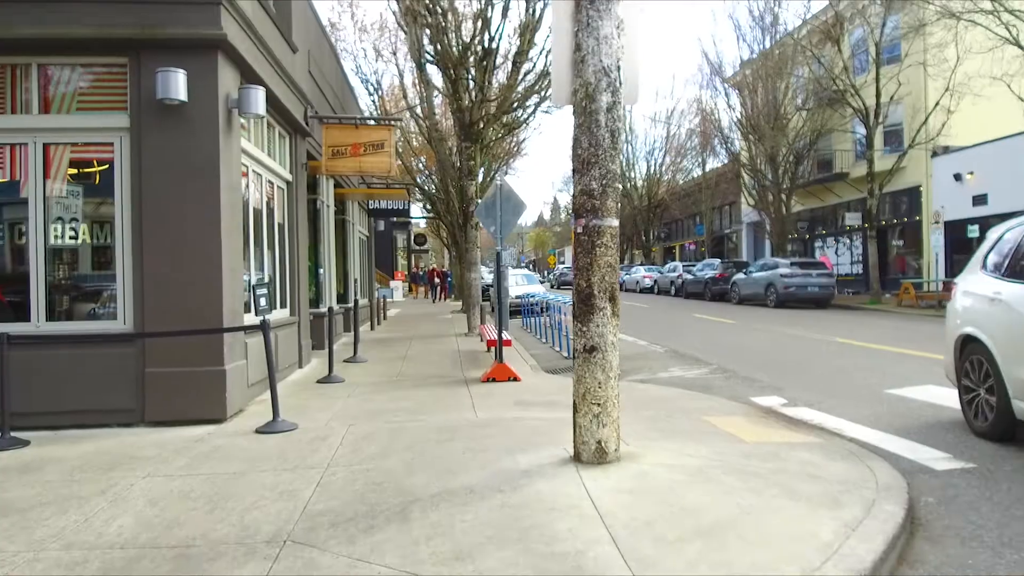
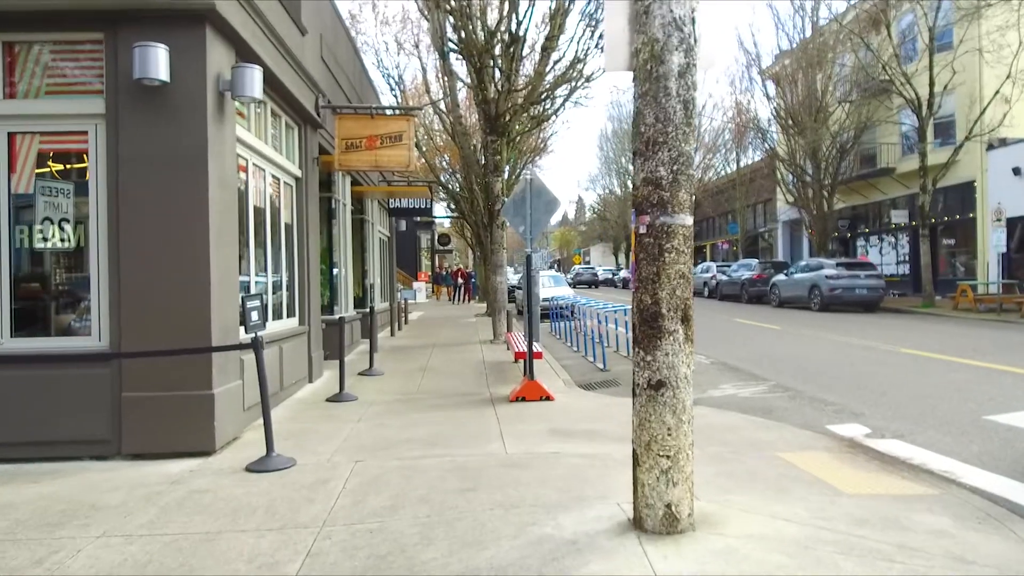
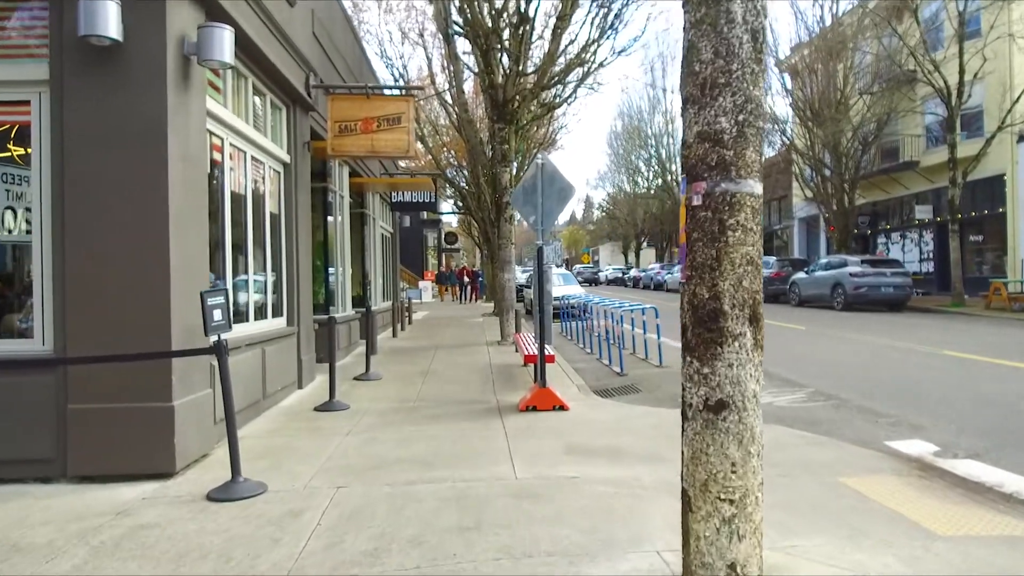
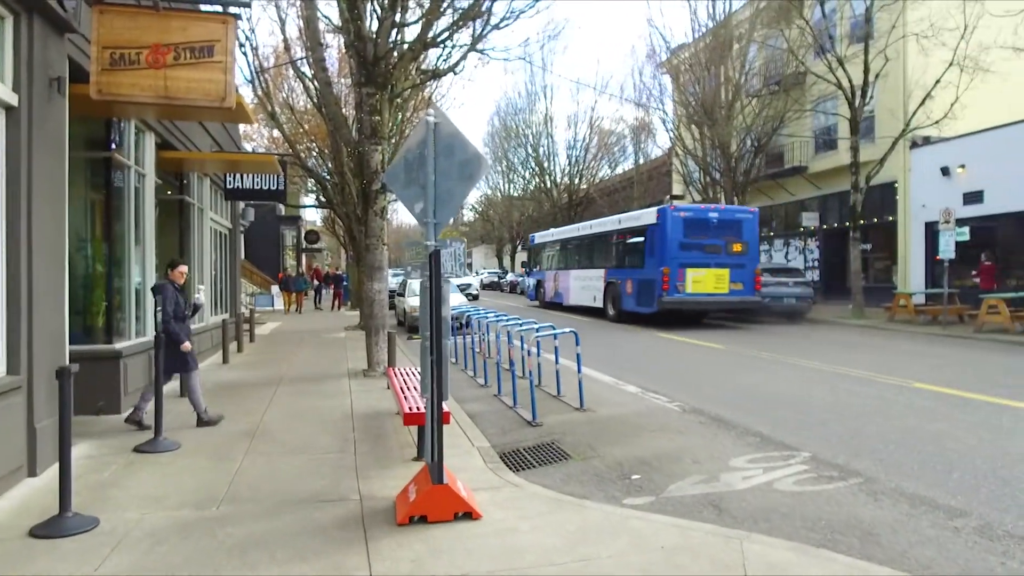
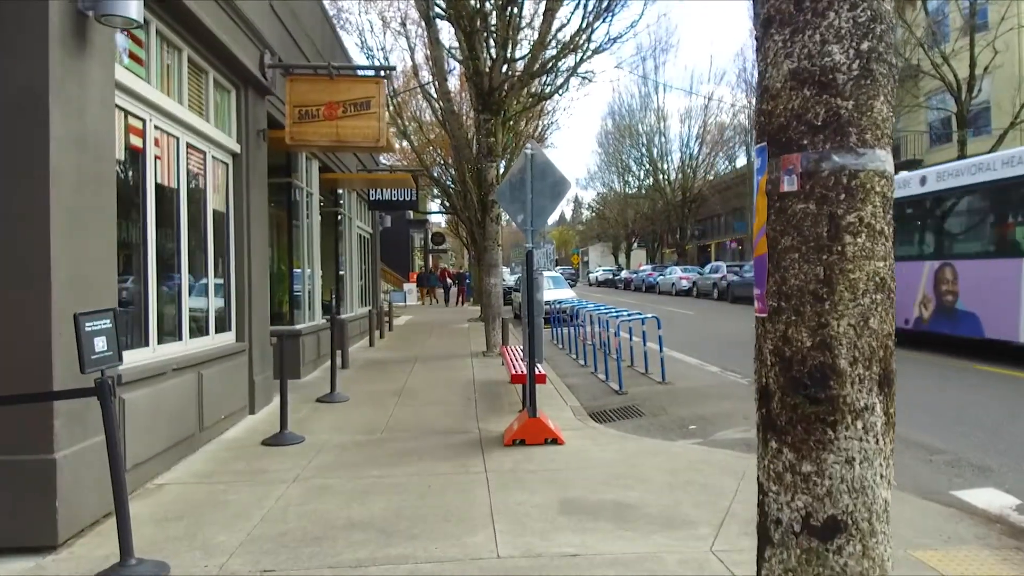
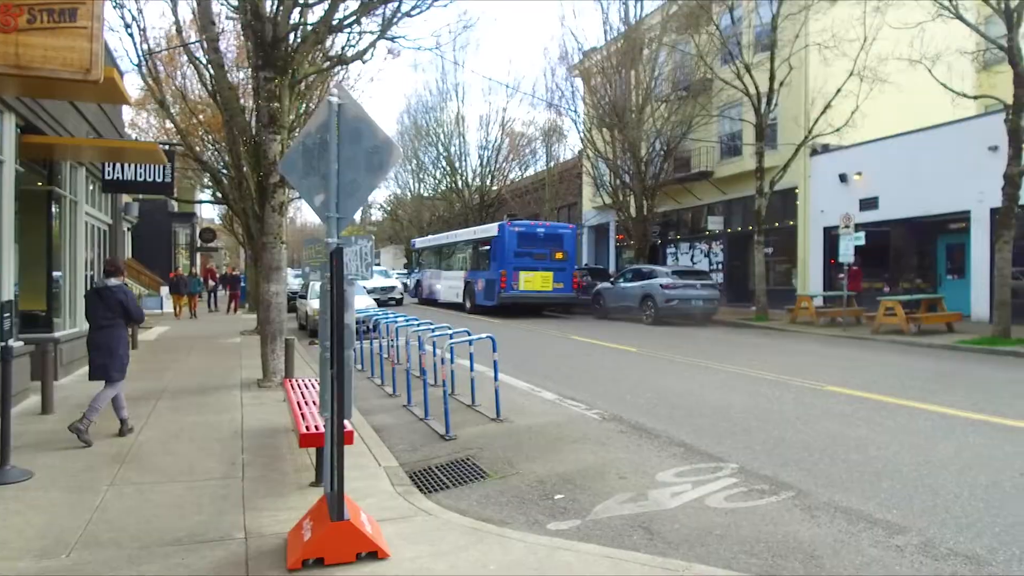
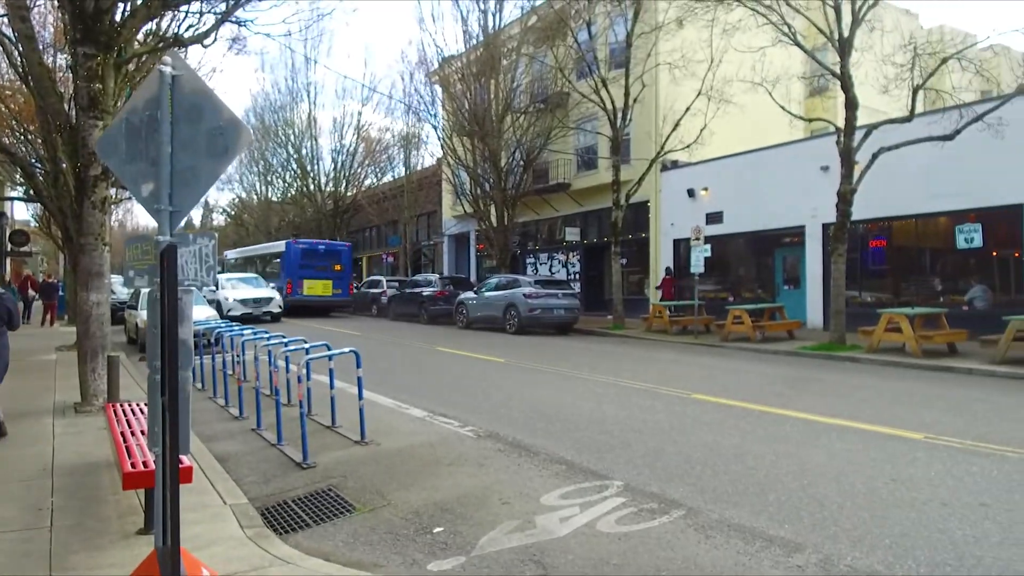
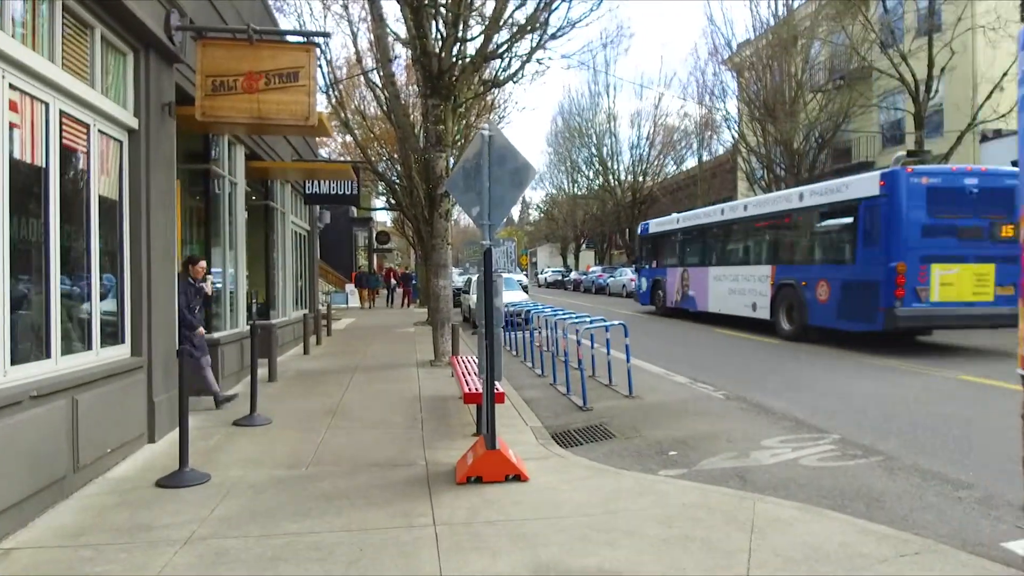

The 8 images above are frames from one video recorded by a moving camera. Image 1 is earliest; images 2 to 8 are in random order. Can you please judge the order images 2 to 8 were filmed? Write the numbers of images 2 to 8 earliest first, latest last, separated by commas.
2, 3, 5, 8, 4, 6, 7
